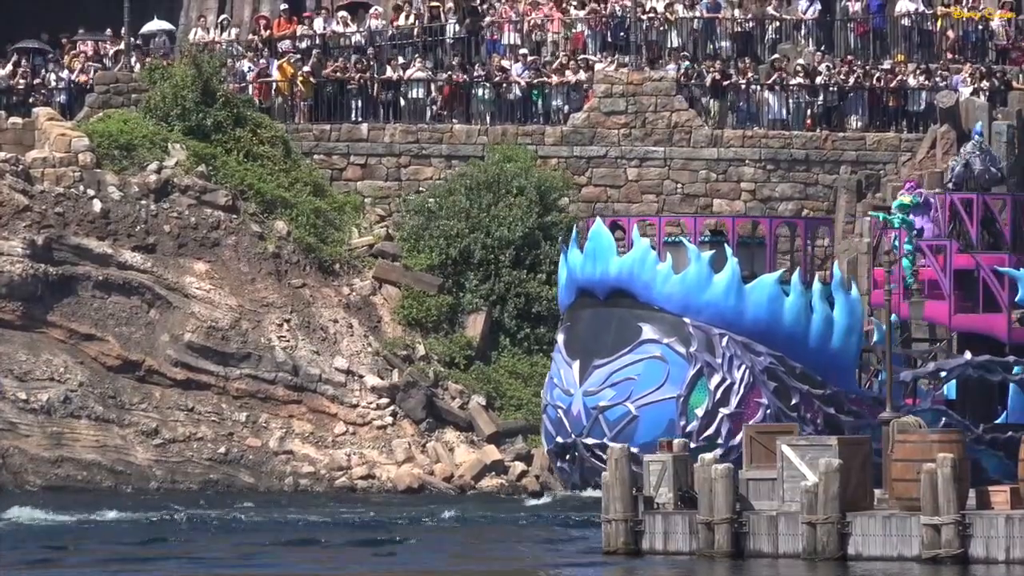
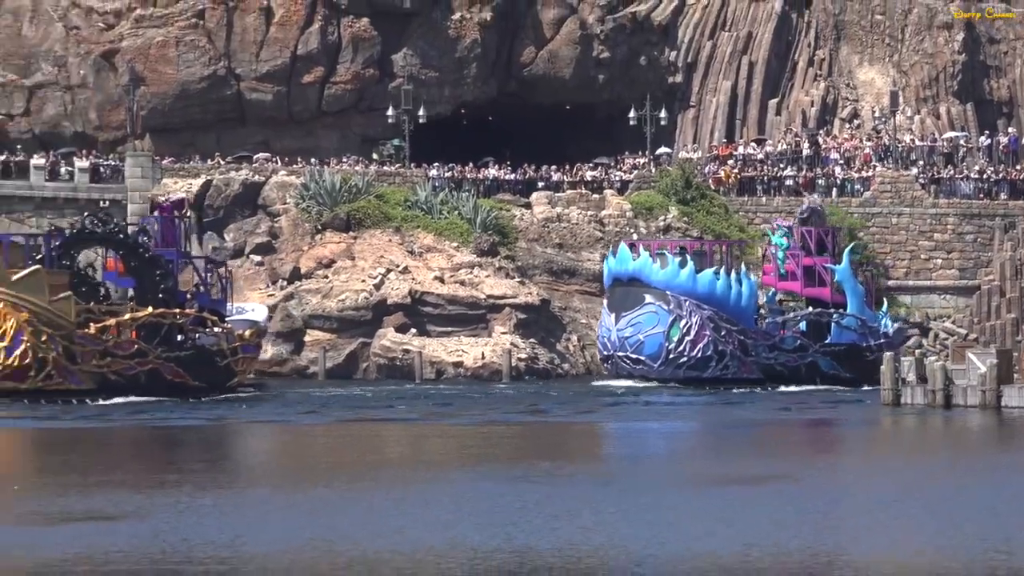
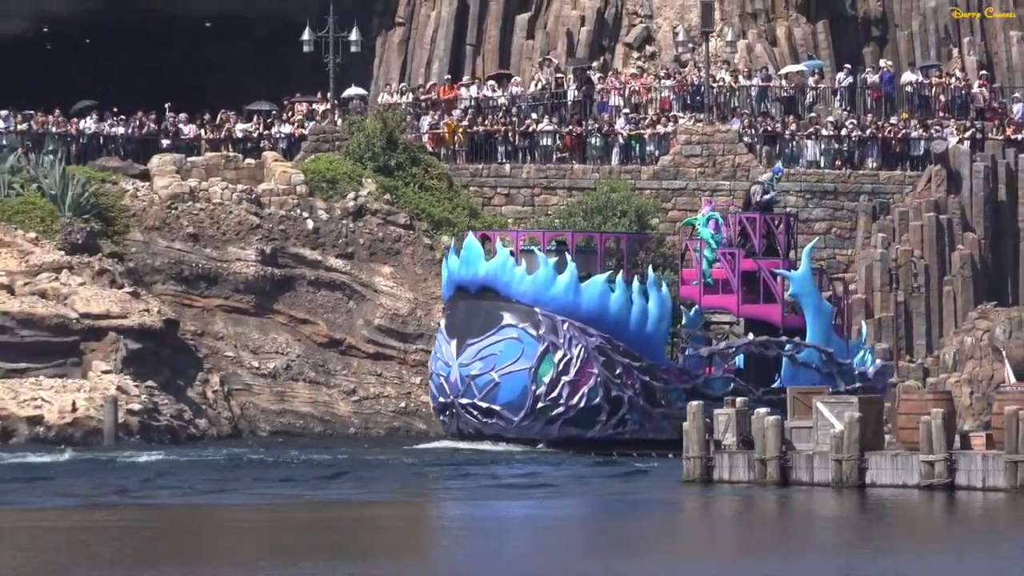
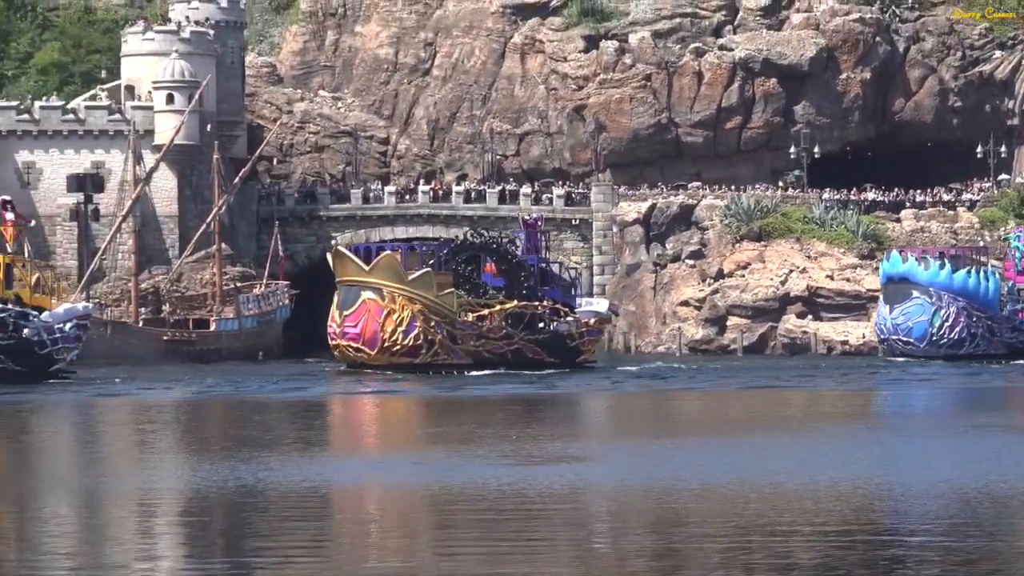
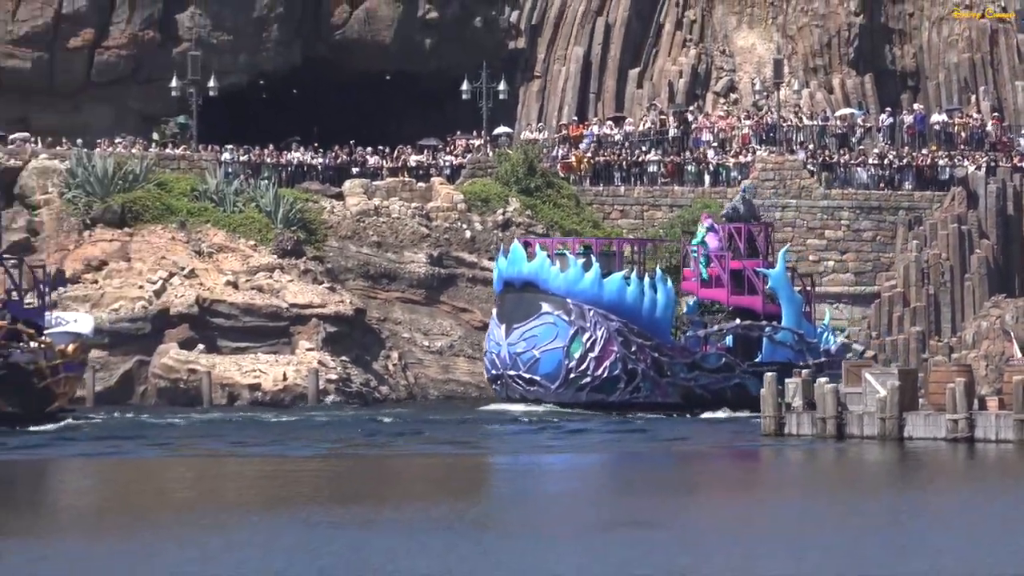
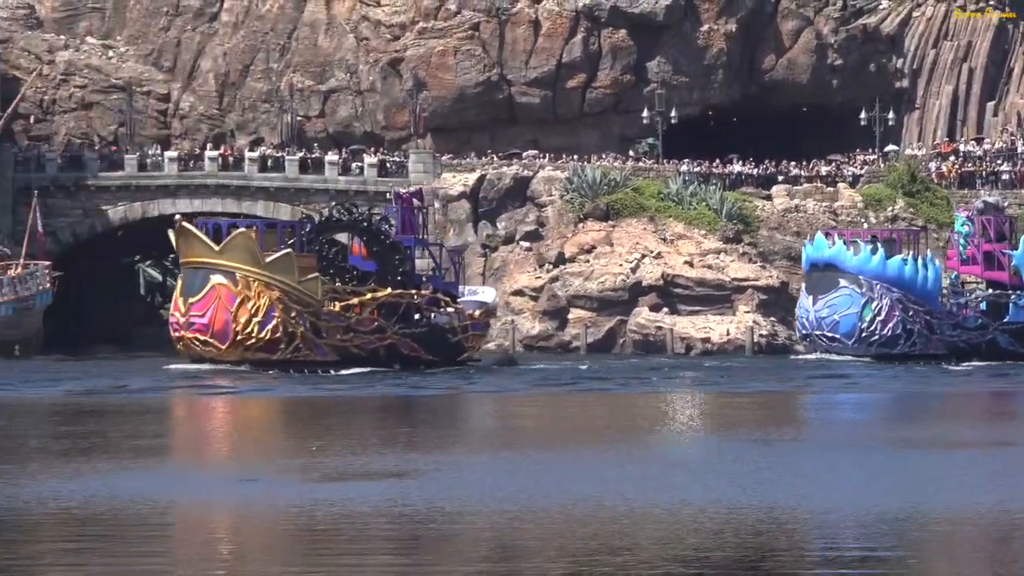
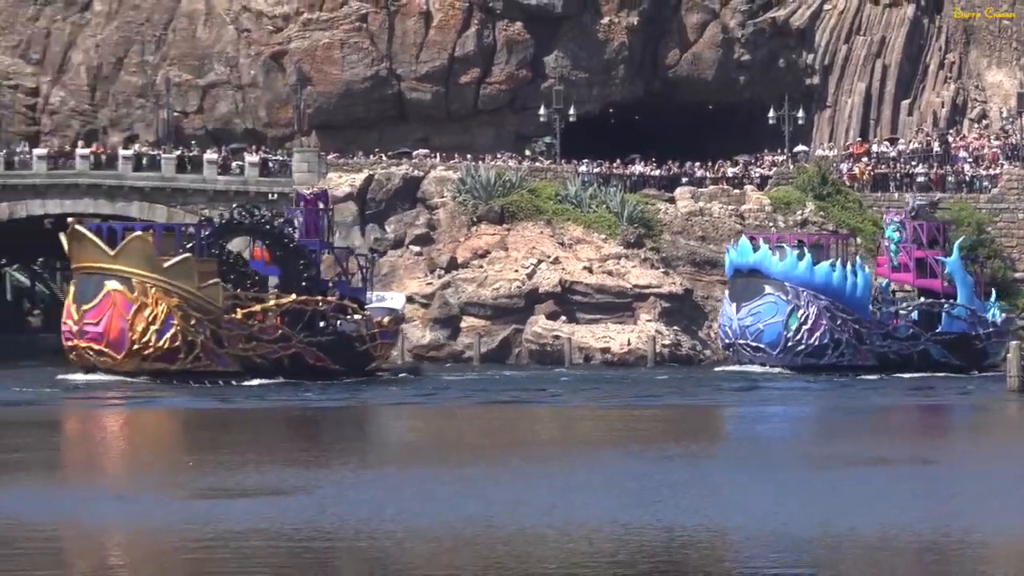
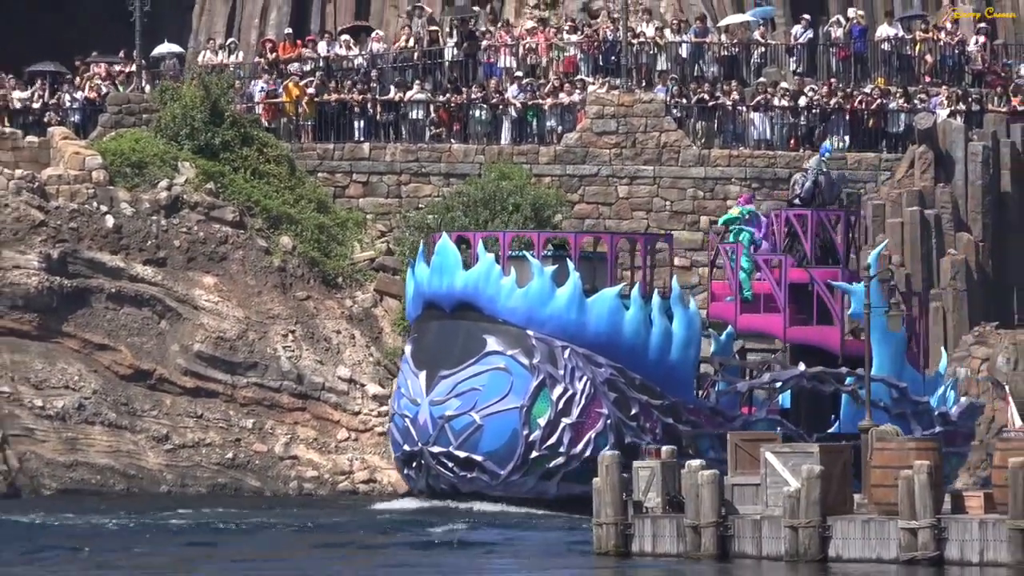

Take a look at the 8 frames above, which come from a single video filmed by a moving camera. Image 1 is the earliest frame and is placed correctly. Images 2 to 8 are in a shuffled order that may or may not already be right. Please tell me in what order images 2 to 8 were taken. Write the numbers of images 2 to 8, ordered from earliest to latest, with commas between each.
8, 3, 5, 2, 7, 6, 4
